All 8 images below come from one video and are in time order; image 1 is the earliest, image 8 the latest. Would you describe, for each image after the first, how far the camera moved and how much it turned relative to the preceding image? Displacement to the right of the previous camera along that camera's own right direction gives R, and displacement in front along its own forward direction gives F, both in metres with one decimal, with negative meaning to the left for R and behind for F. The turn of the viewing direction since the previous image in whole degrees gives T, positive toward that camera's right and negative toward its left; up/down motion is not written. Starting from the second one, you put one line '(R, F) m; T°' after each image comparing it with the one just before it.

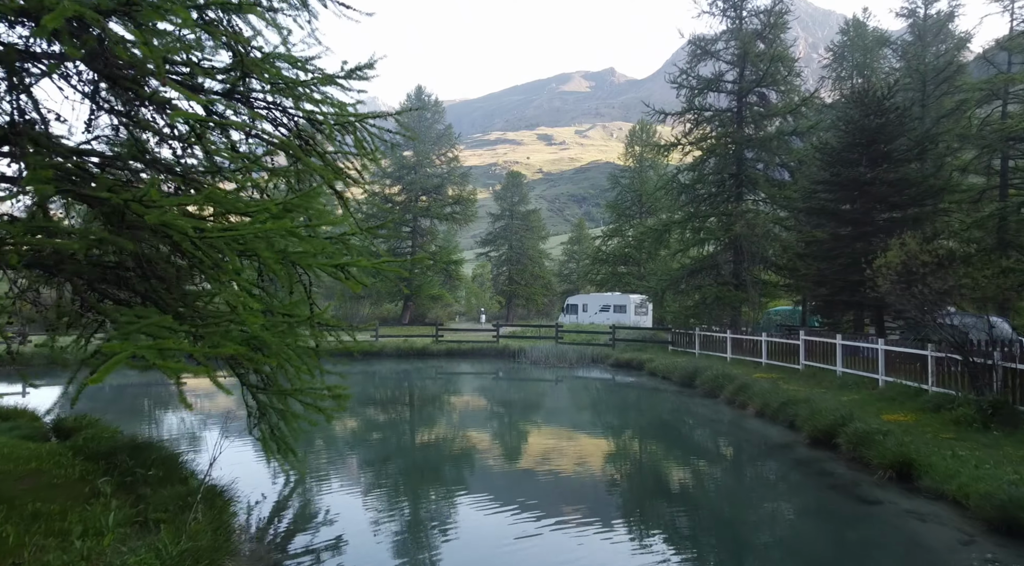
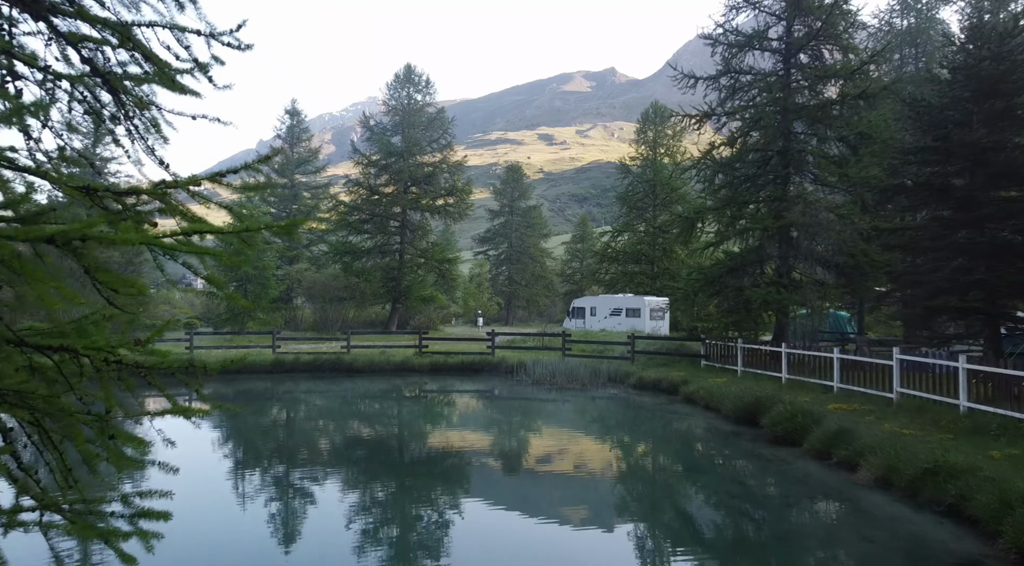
(+0.1, +4.5) m; 0°
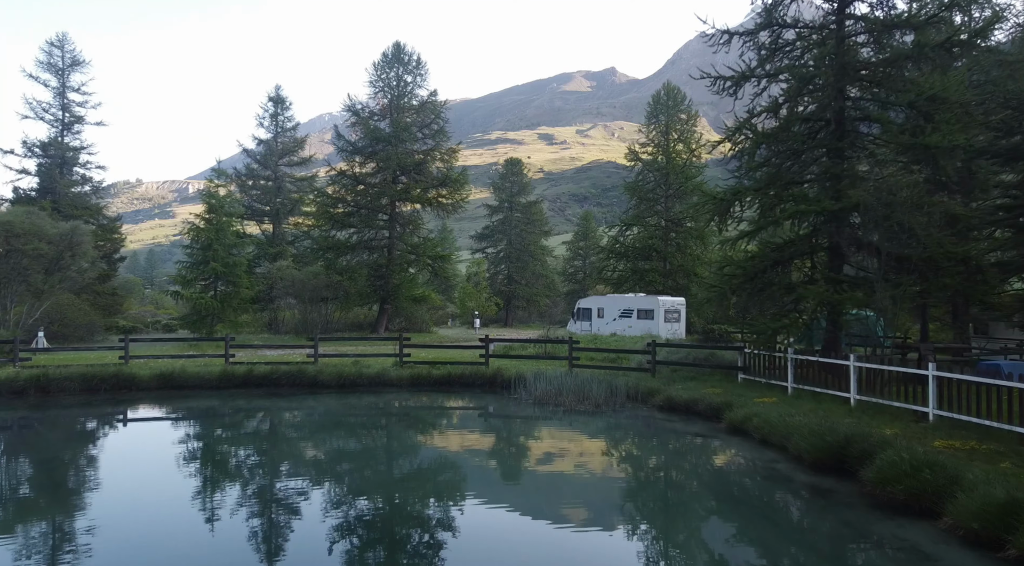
(+0.1, +3.6) m; 0°
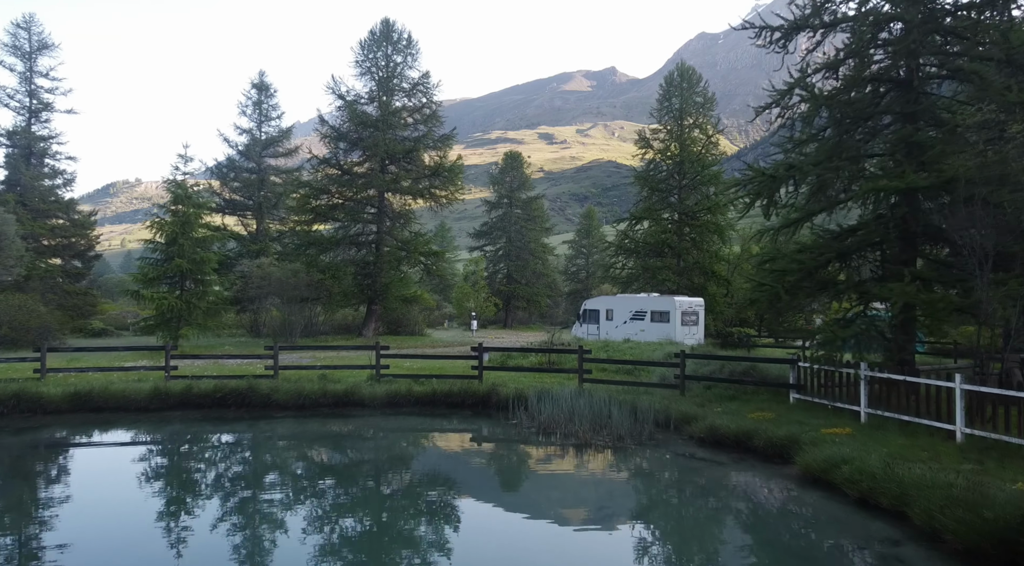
(0.0, +3.2) m; 0°
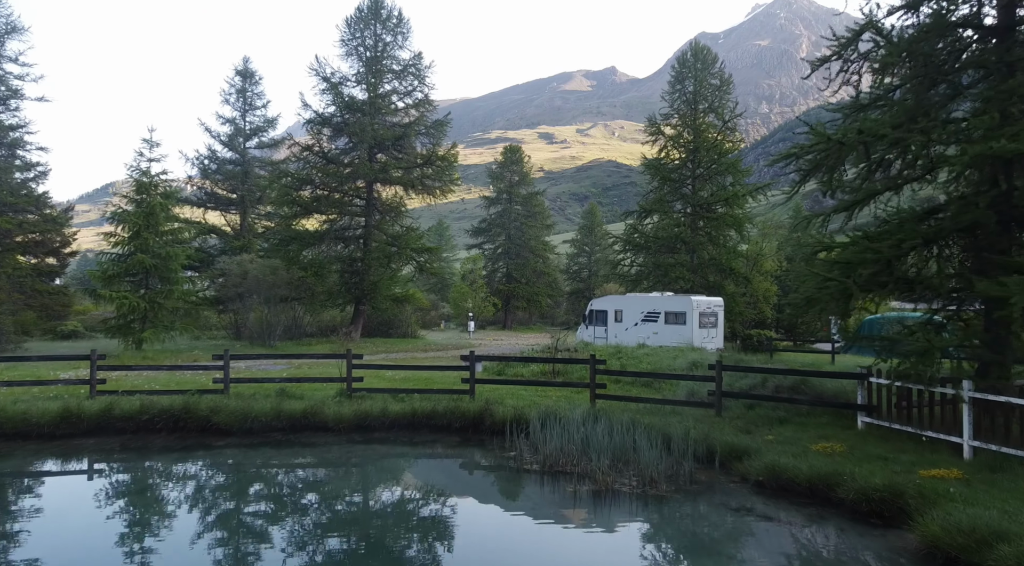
(0.0, +2.7) m; 0°
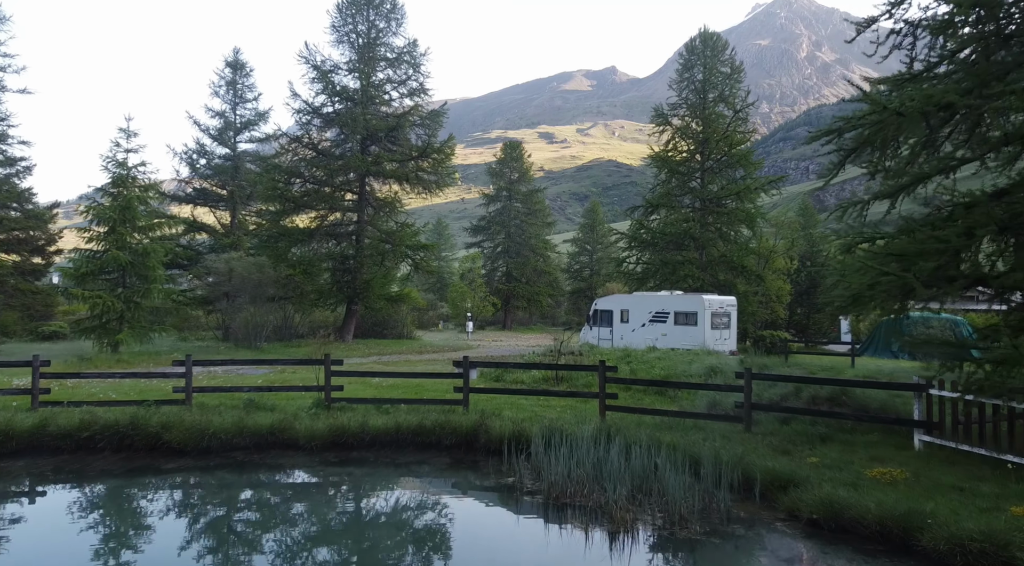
(0.0, +1.6) m; 0°
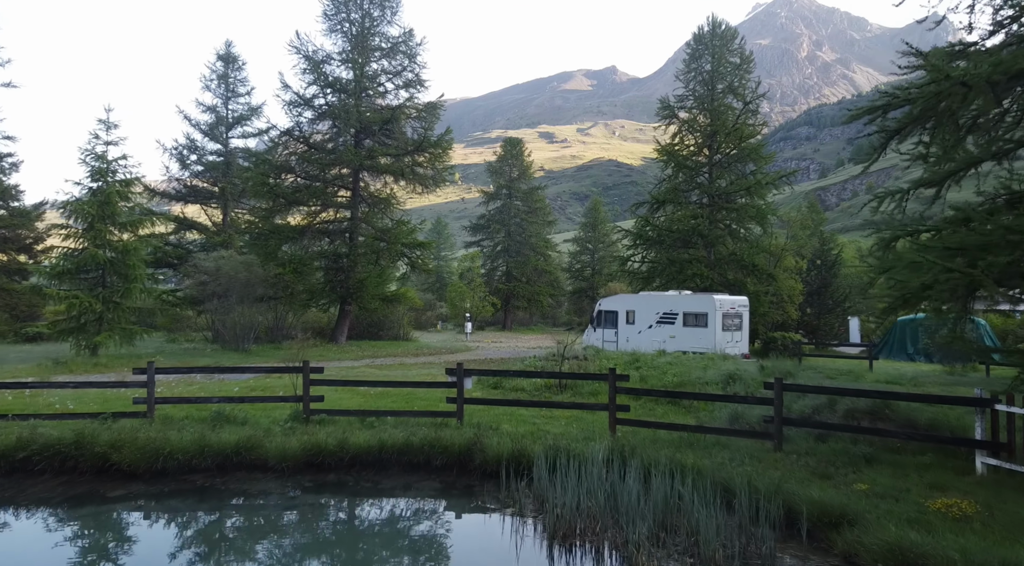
(0.0, +1.3) m; 0°
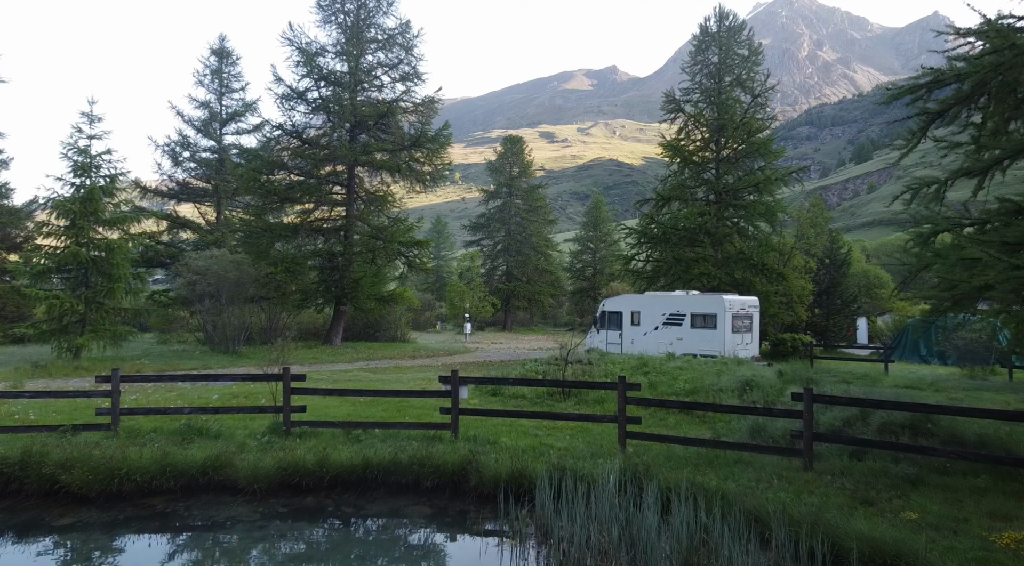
(0.0, +1.0) m; 0°
